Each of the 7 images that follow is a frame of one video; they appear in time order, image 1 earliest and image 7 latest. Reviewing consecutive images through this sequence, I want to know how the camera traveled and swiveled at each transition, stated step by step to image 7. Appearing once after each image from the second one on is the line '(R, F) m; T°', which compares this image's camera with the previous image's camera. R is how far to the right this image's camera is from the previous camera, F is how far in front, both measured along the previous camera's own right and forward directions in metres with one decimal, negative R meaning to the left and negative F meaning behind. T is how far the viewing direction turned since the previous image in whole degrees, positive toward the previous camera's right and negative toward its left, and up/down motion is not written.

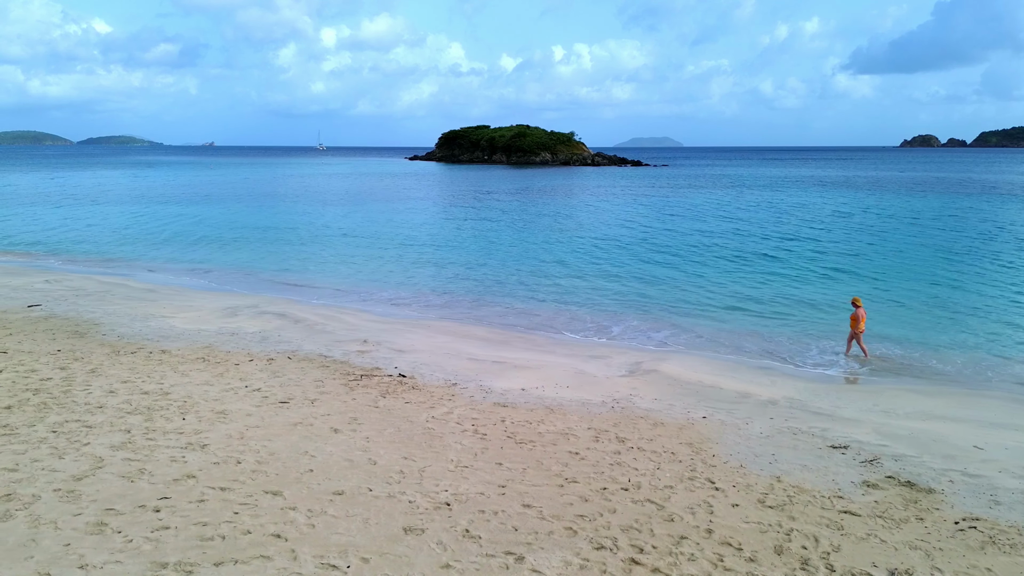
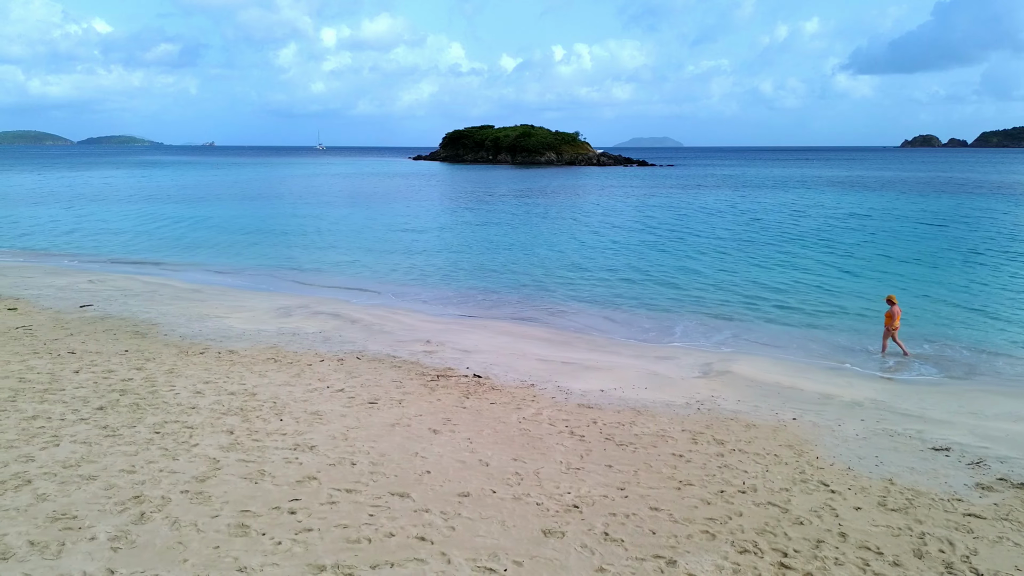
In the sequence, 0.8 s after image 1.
(-0.9, 0.0) m; 0°
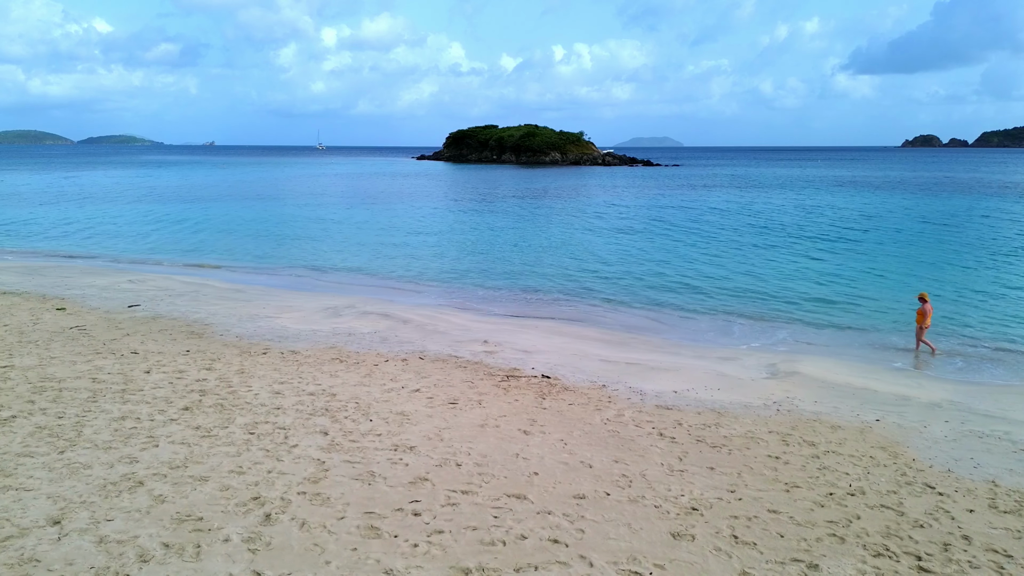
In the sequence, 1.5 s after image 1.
(-0.8, 0.0) m; 0°
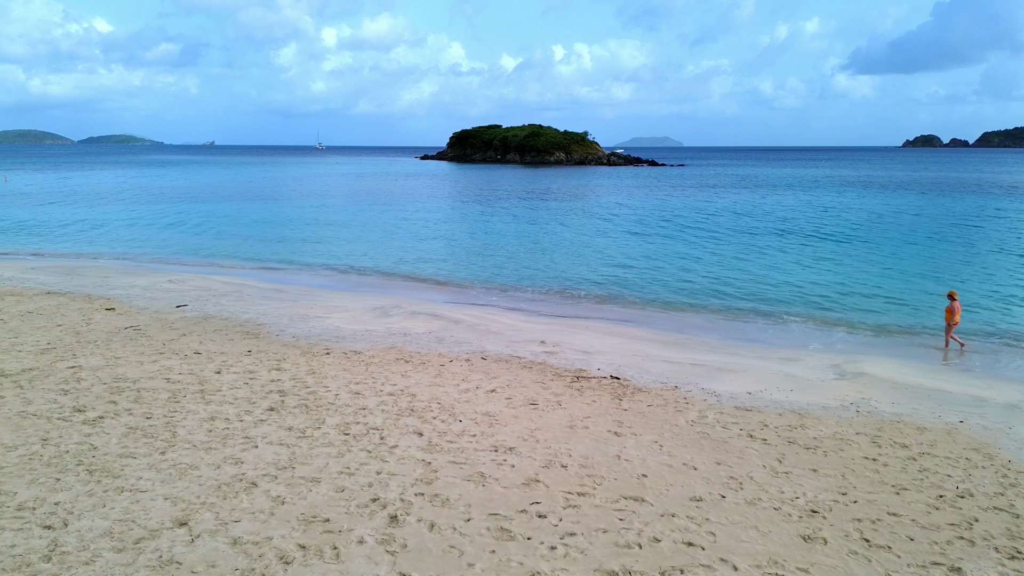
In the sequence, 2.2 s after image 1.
(-0.8, 0.0) m; 0°
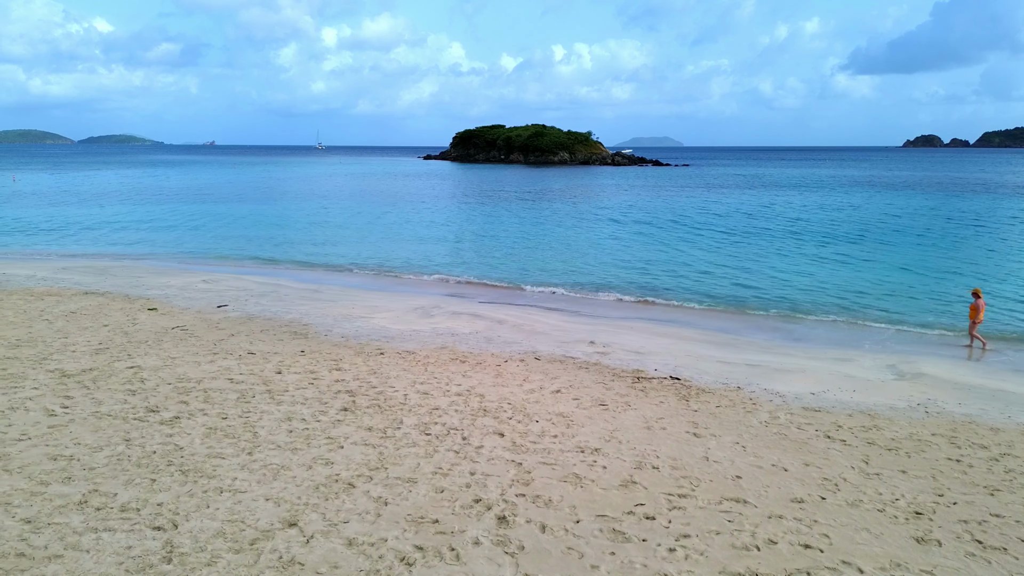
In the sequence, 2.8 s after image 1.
(-0.7, 0.0) m; 0°
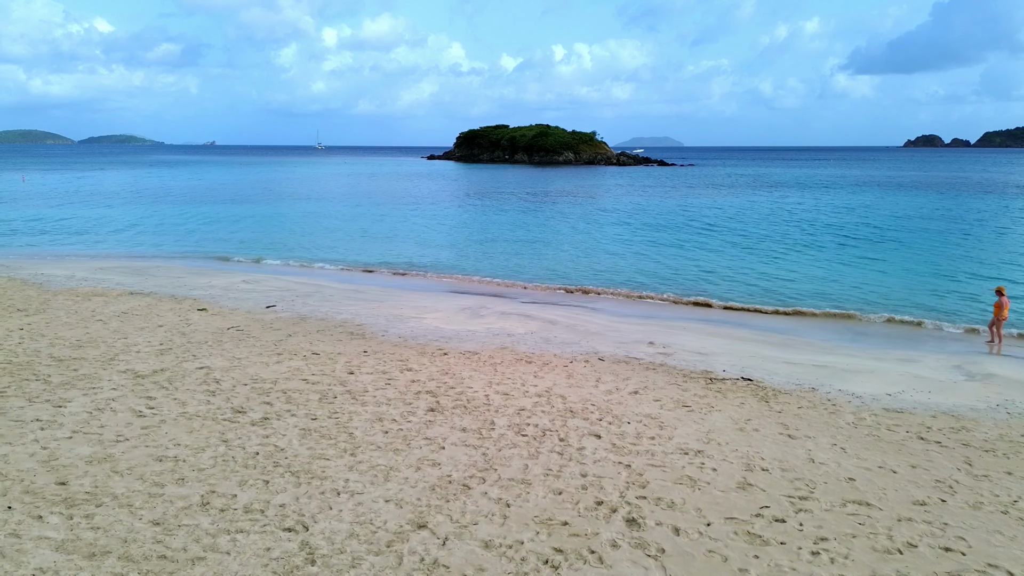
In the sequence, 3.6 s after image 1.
(-0.8, 0.0) m; 0°
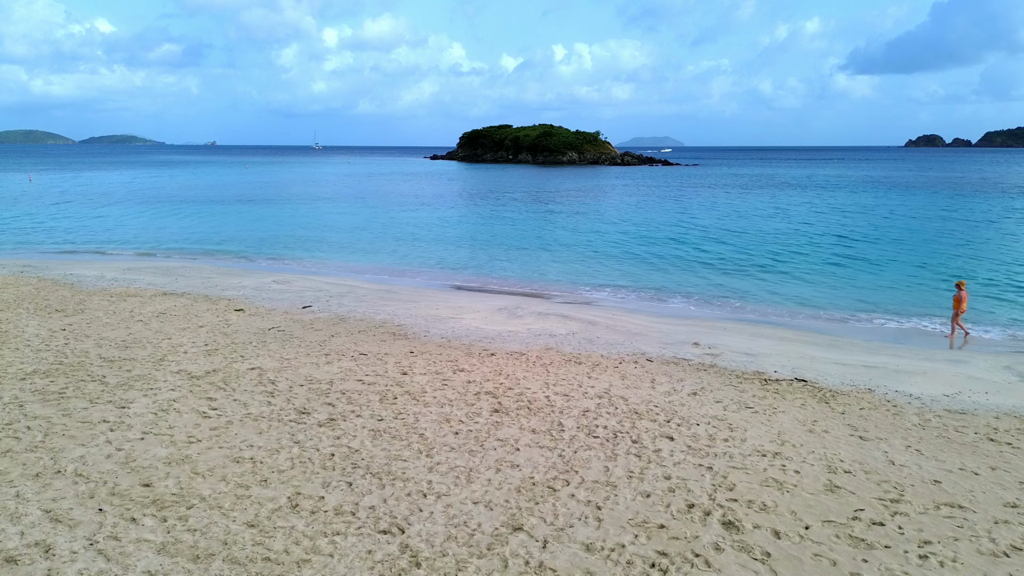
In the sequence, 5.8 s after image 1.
(-0.6, 0.0) m; 0°
